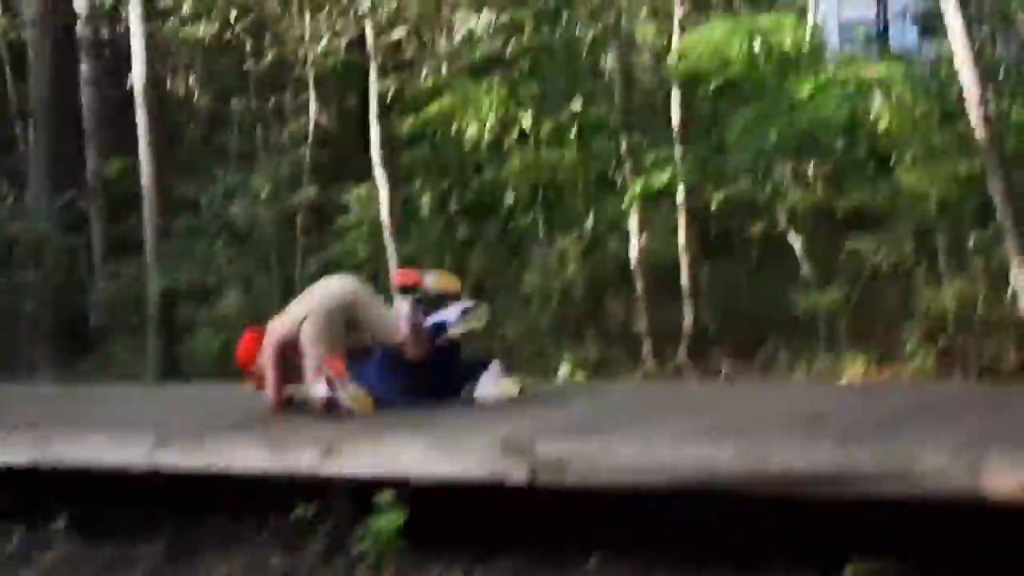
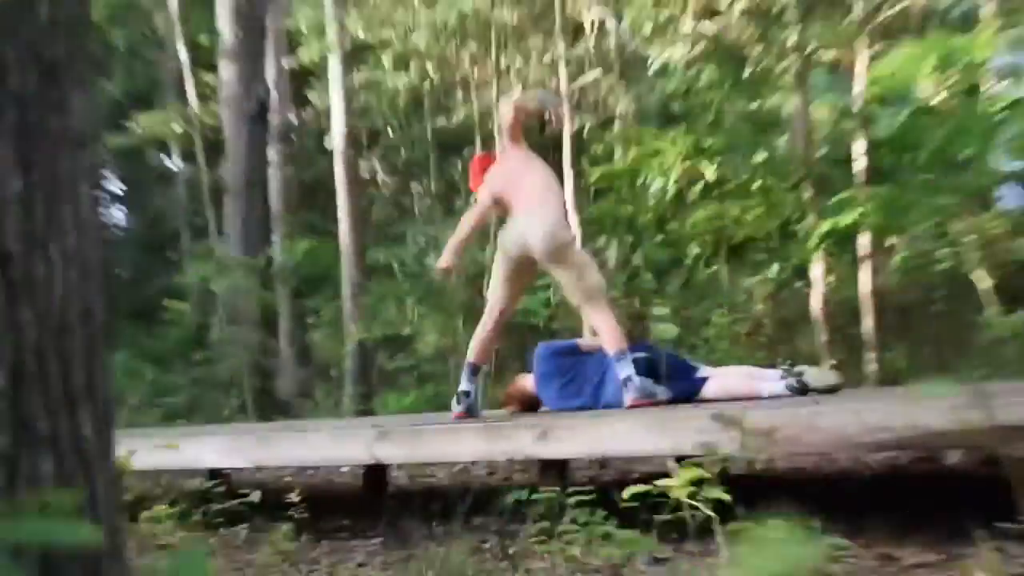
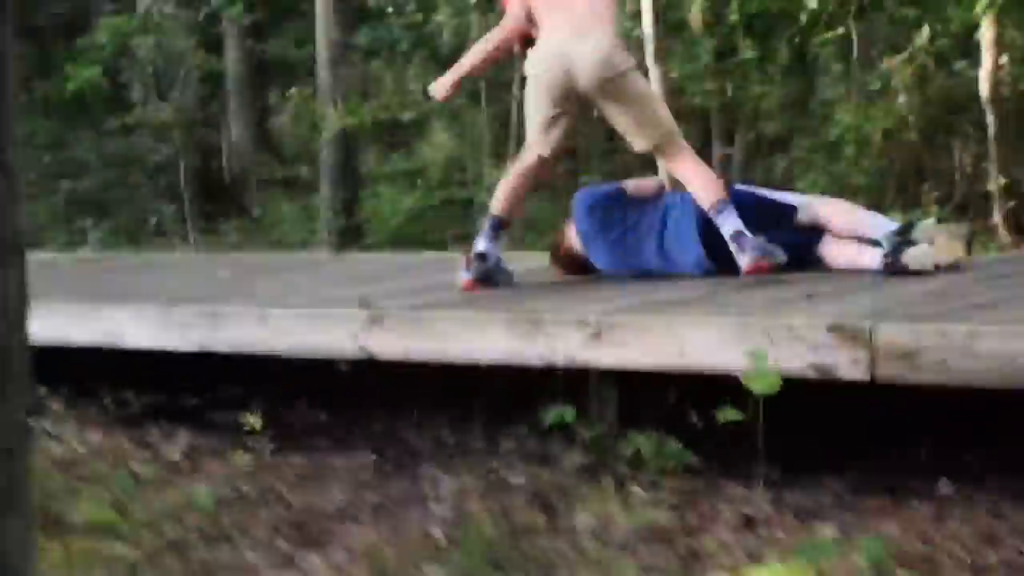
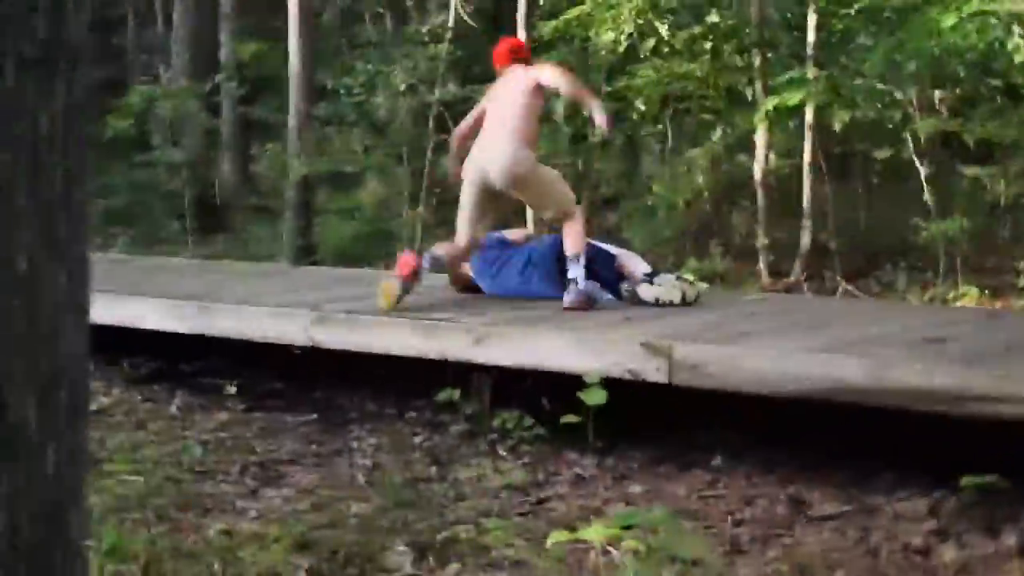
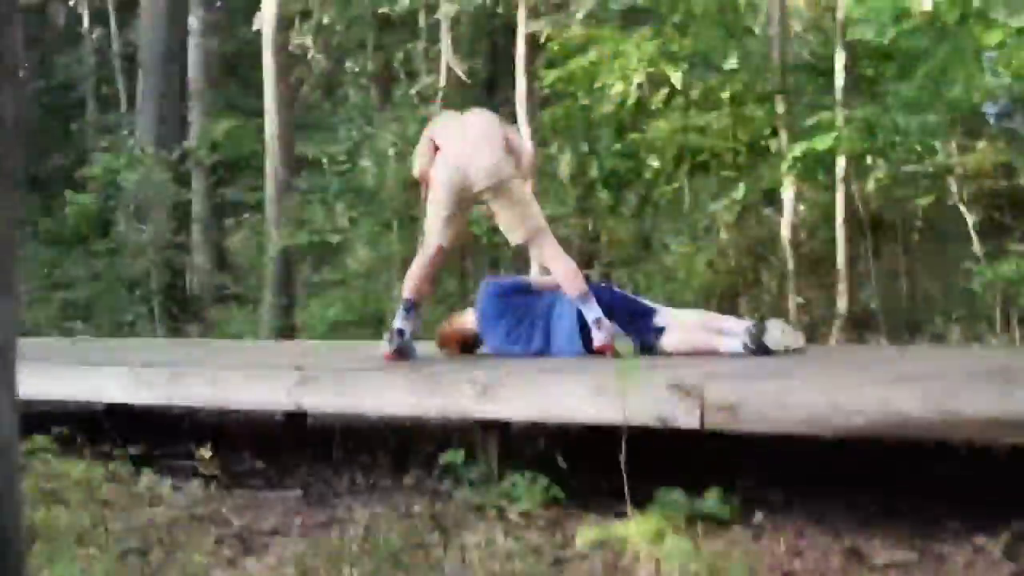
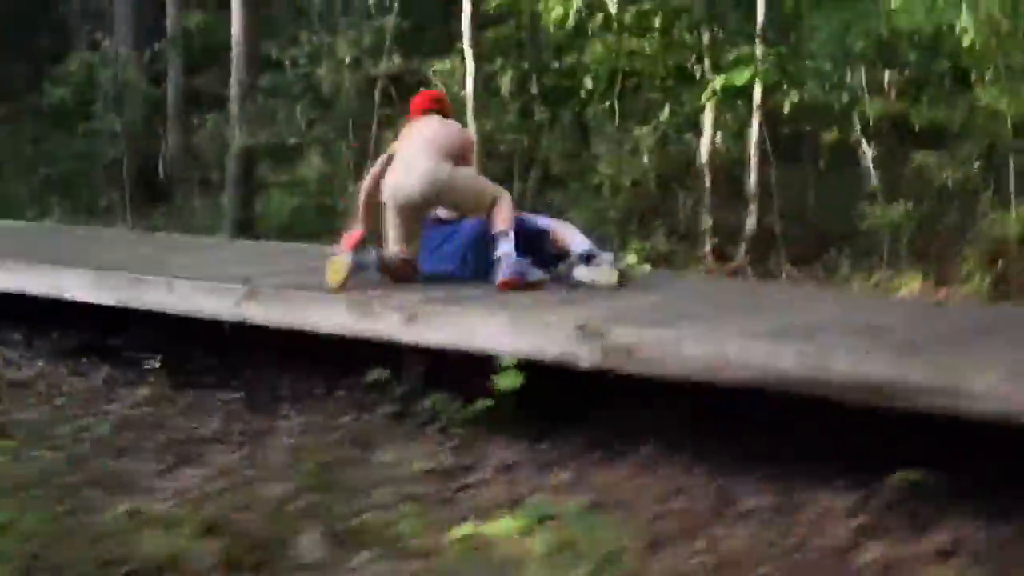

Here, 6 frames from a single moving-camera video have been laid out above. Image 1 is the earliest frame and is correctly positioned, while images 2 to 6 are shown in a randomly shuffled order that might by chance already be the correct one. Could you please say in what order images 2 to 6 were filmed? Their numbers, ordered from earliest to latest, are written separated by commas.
6, 4, 3, 5, 2
